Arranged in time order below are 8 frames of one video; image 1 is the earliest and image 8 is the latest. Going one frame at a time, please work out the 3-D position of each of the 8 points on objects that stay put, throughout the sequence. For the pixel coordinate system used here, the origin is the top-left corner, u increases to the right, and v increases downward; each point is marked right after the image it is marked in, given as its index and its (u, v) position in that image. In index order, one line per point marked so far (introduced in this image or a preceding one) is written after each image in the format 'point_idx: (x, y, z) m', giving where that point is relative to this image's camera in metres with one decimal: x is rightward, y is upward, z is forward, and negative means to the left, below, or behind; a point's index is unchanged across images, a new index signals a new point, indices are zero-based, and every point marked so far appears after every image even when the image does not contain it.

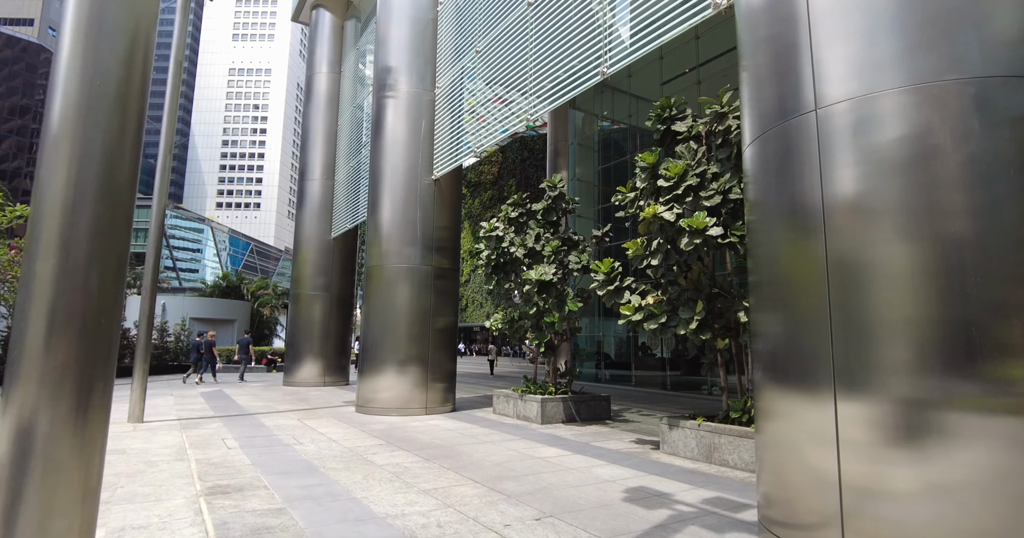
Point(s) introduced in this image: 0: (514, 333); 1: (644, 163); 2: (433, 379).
0: (0.0, -1.2, +10.5) m
1: (+1.7, +1.3, +6.9) m
2: (-1.6, -2.2, +11.1) m
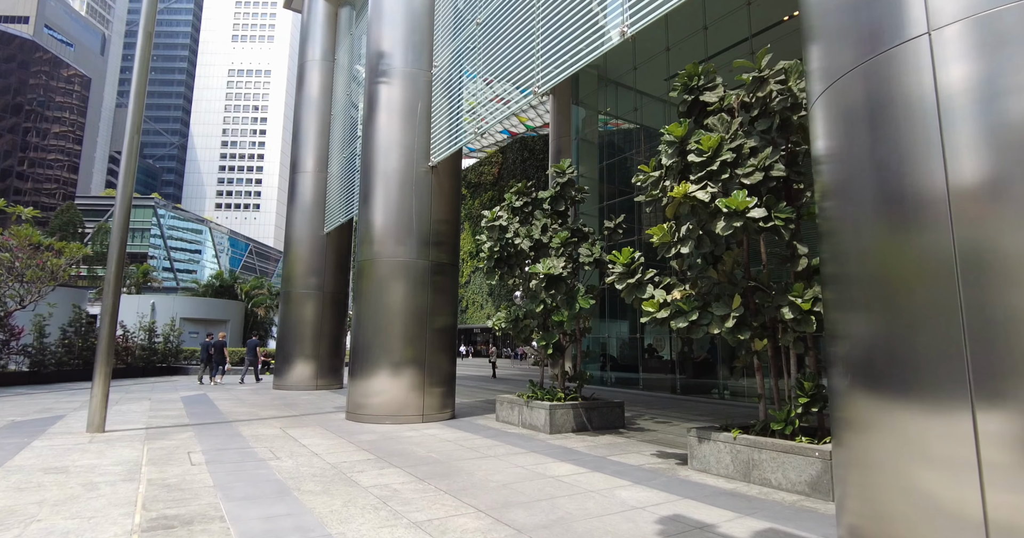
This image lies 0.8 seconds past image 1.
0: (+0.1, -1.1, +9.6) m
1: (+1.7, +1.5, +6.0) m
2: (-1.5, -2.1, +10.2) m
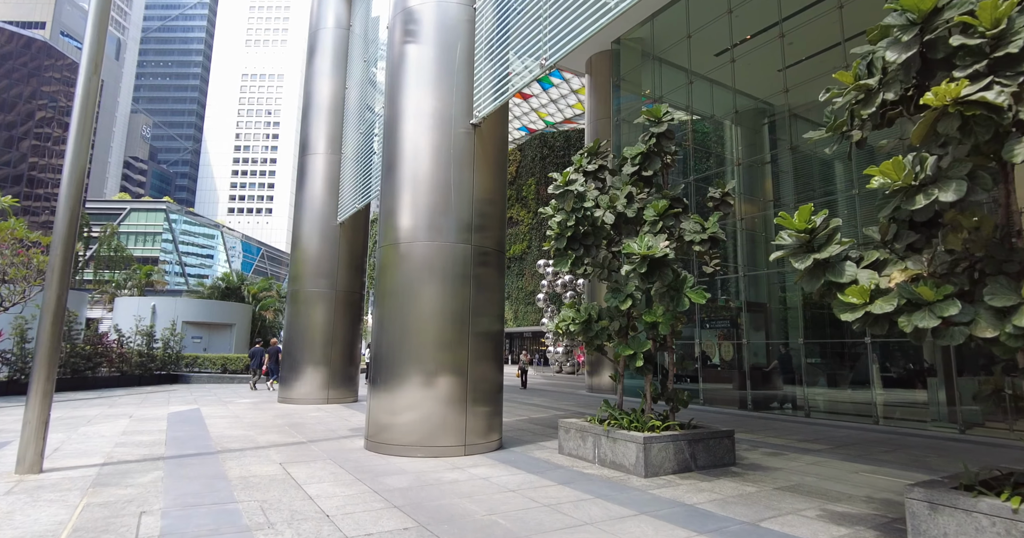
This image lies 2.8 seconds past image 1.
0: (+1.1, -0.9, +7.2) m
1: (+2.6, +1.7, +3.7) m
2: (-0.5, -1.9, +7.9) m
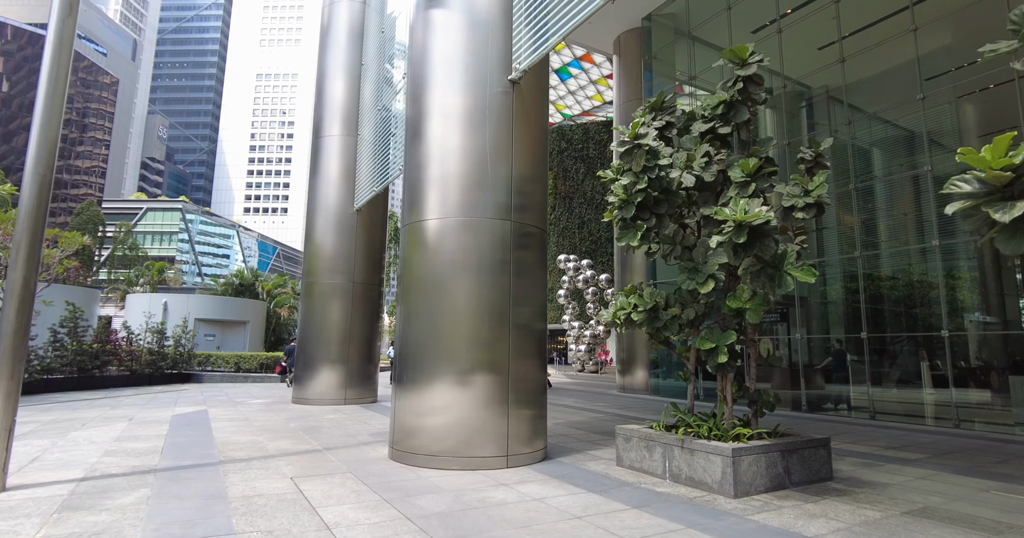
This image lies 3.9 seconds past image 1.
0: (+1.7, -0.7, +6.1) m
1: (+3.1, +2.0, +2.5) m
2: (0.0, -1.6, +6.7) m
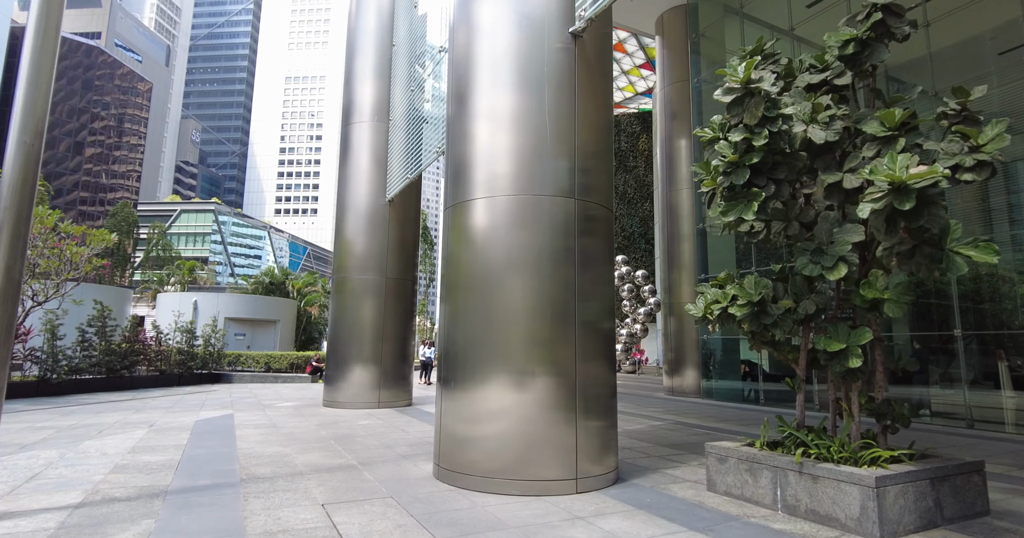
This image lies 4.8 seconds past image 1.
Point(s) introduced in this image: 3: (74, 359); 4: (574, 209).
0: (+2.3, -0.5, +4.9) m
1: (+3.6, +2.1, +1.3) m
2: (+0.7, -1.5, +5.7) m
3: (-12.1, -2.5, +15.1) m
4: (+0.7, +0.6, +6.0) m
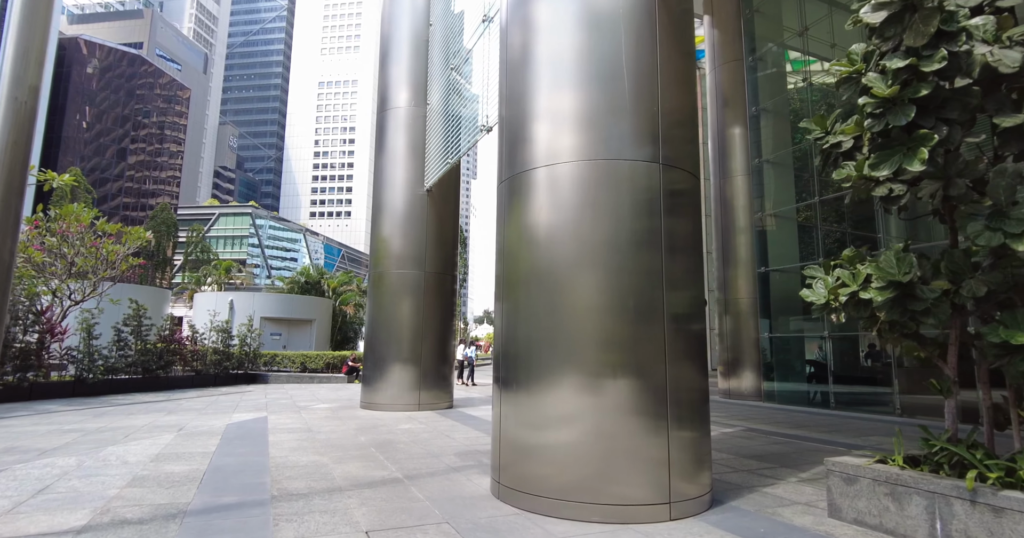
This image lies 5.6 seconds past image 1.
0: (+2.9, -0.3, +3.9) m
1: (+3.9, +2.3, +0.2) m
2: (+1.4, -1.3, +4.7) m
3: (-10.9, -2.4, +14.9) m
4: (+1.3, +0.8, +5.1) m
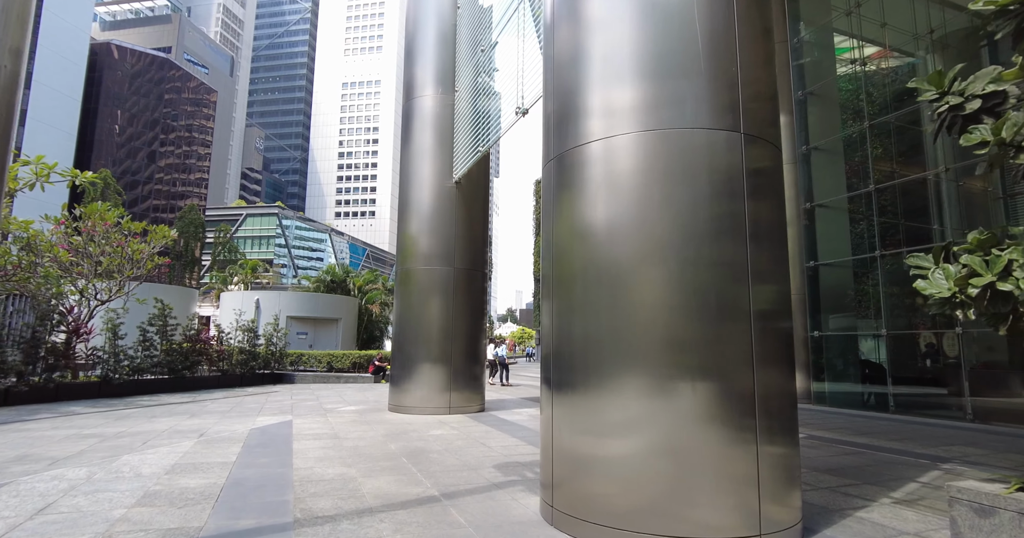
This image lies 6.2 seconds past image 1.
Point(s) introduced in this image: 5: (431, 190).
0: (+3.3, -0.2, +3.1) m
1: (+4.1, +2.4, -0.7) m
2: (+1.8, -1.2, +4.0) m
3: (-10.0, -2.4, +14.6) m
4: (+1.7, +0.9, +4.4) m
5: (-1.8, +1.8, +12.3) m
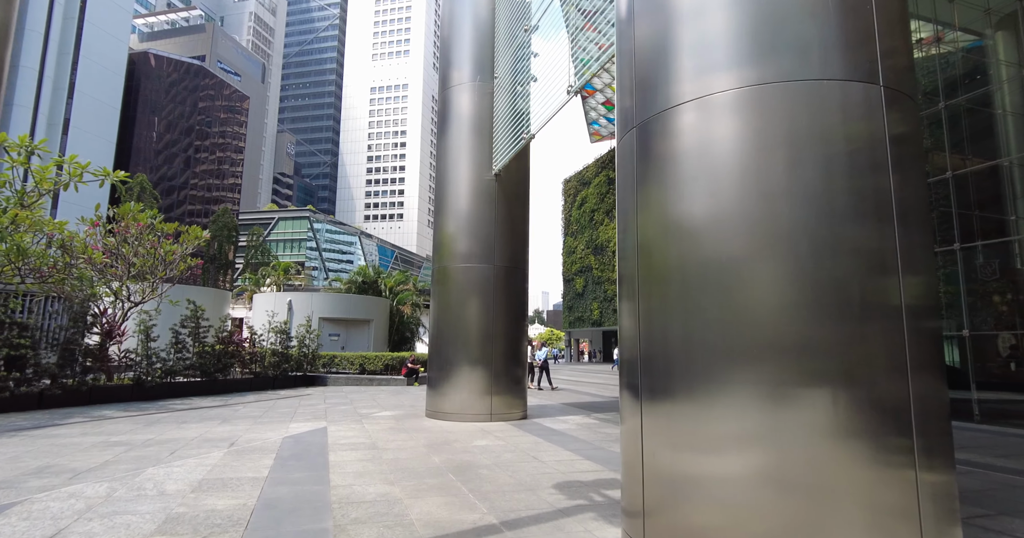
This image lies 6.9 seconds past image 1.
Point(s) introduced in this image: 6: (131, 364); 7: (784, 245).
0: (+3.7, -0.1, +2.2) m
1: (+4.4, +2.5, -1.6) m
2: (+2.3, -1.1, +3.2) m
3: (-9.0, -2.4, +14.4) m
4: (+2.2, +1.0, +3.5) m
5: (-0.9, +1.8, +11.6) m
6: (-9.4, -2.3, +13.5) m
7: (+1.6, +0.1, +3.4) m
